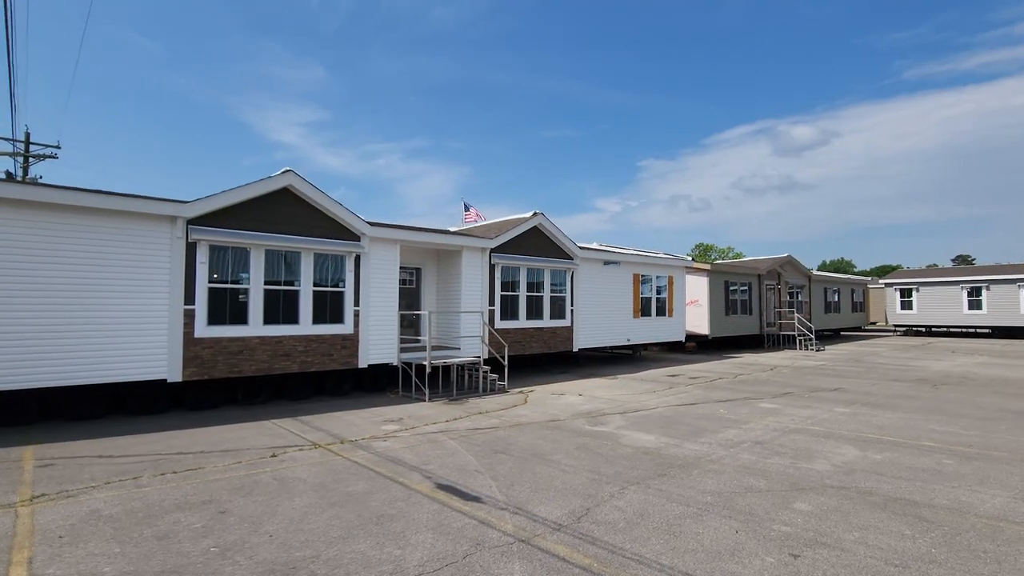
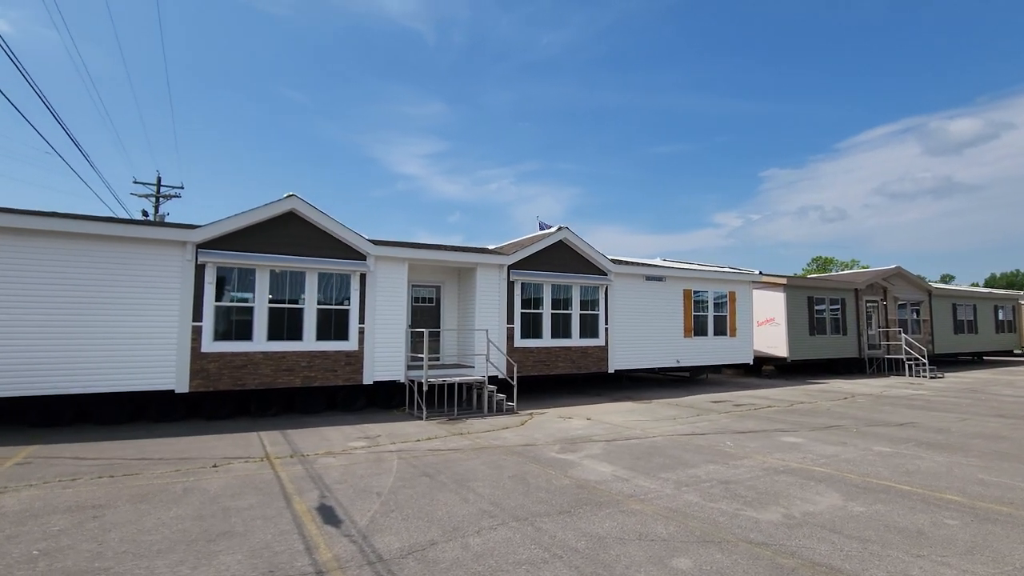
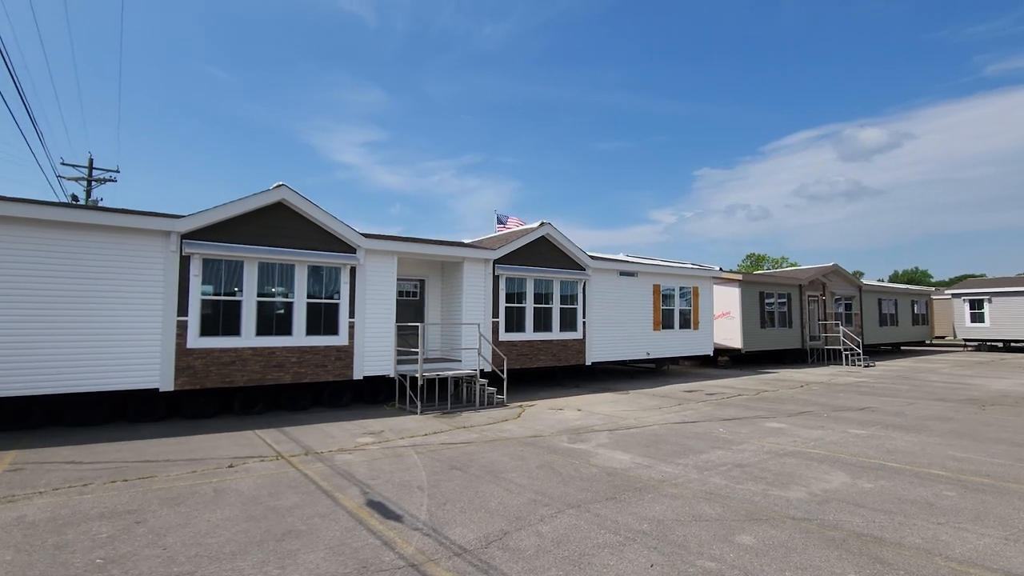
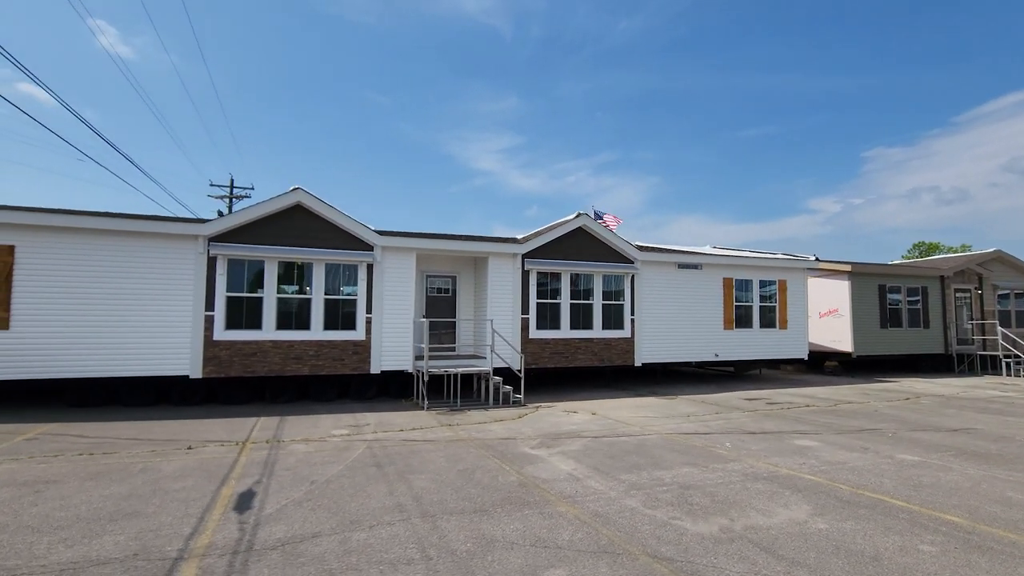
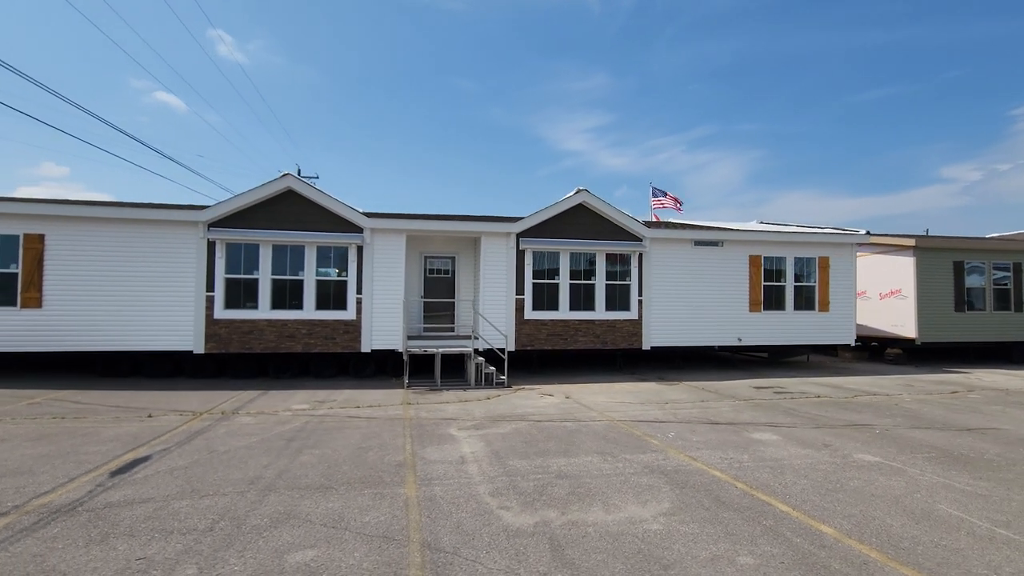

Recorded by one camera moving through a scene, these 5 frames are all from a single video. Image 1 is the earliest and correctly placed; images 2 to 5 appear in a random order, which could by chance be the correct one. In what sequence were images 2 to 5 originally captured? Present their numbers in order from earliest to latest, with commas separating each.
3, 2, 4, 5
